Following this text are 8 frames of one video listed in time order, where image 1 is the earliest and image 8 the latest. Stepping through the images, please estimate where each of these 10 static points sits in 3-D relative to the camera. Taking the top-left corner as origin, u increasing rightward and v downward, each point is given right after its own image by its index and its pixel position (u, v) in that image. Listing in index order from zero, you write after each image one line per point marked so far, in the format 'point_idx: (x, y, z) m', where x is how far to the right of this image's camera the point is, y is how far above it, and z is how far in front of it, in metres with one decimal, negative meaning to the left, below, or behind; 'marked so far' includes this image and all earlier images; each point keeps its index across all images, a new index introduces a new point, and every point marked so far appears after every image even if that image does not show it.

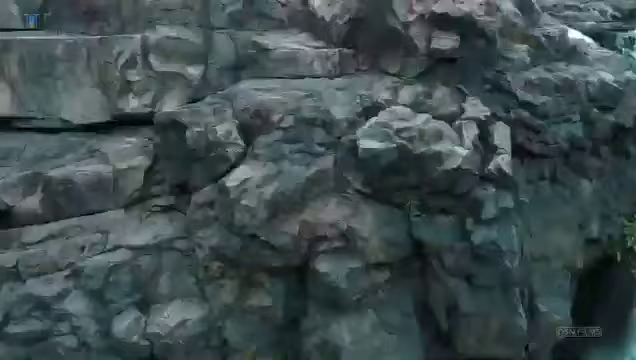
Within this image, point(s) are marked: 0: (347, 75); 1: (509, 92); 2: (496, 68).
0: (+0.9, +3.2, +4.7) m
1: (+5.8, +2.6, +4.6) m
2: (+5.5, +3.4, +4.6) m
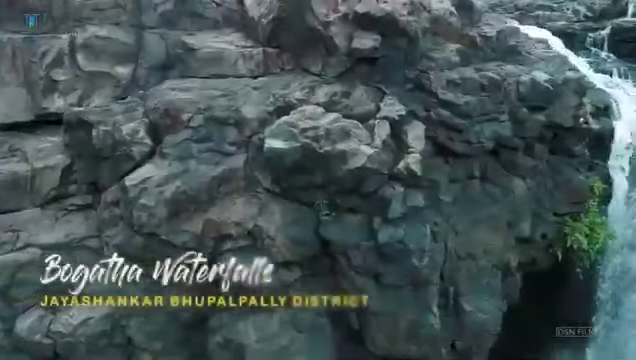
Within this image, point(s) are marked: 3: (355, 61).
0: (-1.4, +3.3, +4.7) m
1: (+3.4, +2.7, +4.6) m
2: (+3.1, +3.4, +4.7) m
3: (+1.1, +3.6, +4.5) m
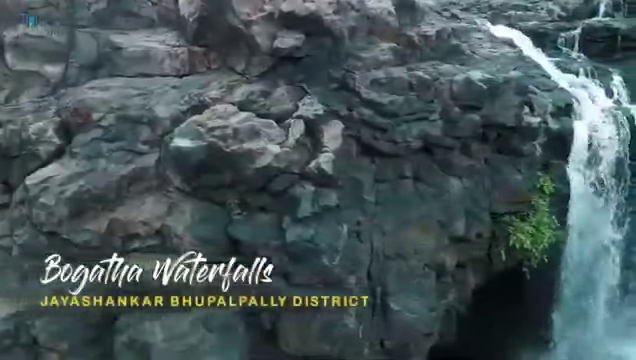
0: (-3.8, +3.3, +4.7) m
1: (+1.1, +2.7, +4.6) m
2: (+0.8, +3.5, +4.6) m
3: (-1.2, +3.6, +4.5) m
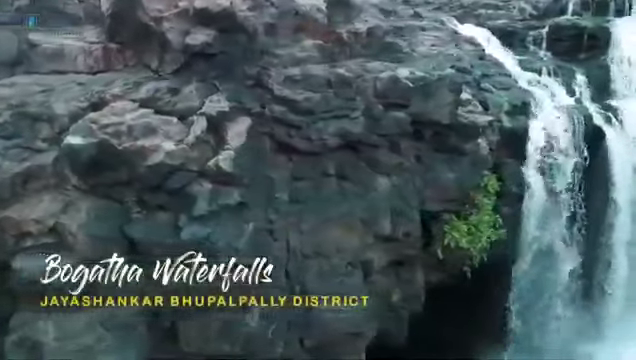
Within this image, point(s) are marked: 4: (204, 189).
0: (-6.4, +3.3, +4.7) m
1: (-1.5, +2.7, +4.5) m
2: (-1.8, +3.5, +4.6) m
3: (-3.8, +3.6, +4.5) m
4: (-2.9, -0.2, +3.9) m
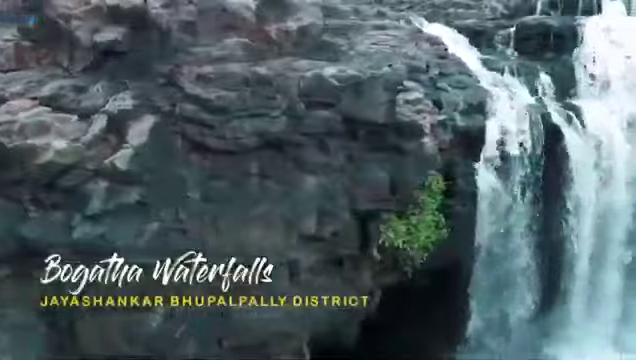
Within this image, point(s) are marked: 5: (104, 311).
0: (-9.0, +3.4, +4.6) m
1: (-4.1, +2.8, +4.5) m
2: (-4.4, +3.5, +4.6) m
3: (-6.4, +3.7, +4.4) m
4: (-5.5, -0.2, +3.9) m
5: (-5.5, -3.4, +4.0) m
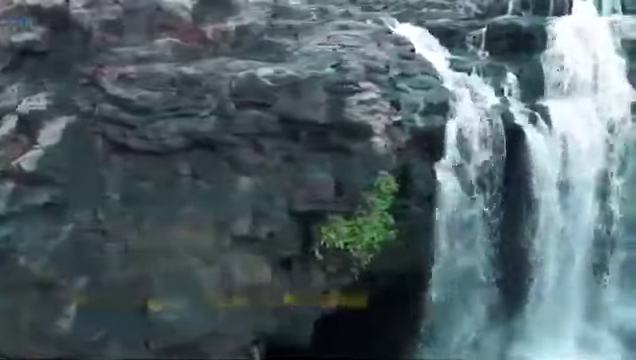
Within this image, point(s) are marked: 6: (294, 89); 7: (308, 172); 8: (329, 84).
0: (-11.2, +3.4, +4.6) m
1: (-6.3, +2.7, +4.5) m
2: (-6.6, +3.5, +4.5) m
3: (-8.6, +3.6, +4.4) m
4: (-7.7, -0.2, +3.8) m
5: (-7.8, -3.5, +4.0) m
6: (-0.8, +3.1, +5.3) m
7: (-0.4, +0.3, +5.7) m
8: (+0.5, +3.6, +5.8) m
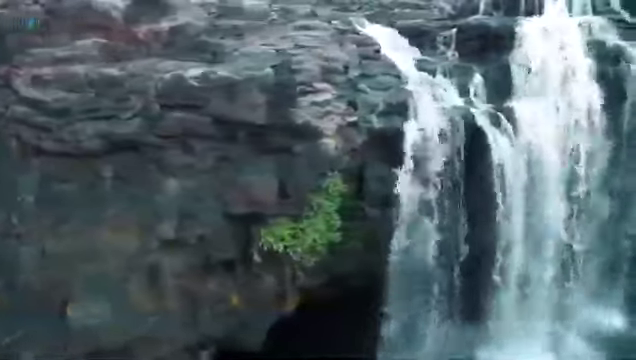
0: (-13.4, +3.3, +4.6) m
1: (-8.5, +2.7, +4.4) m
2: (-8.8, +3.5, +4.5) m
3: (-10.8, +3.6, +4.4) m
4: (-10.0, -0.3, +3.8) m
5: (-10.0, -3.5, +3.9) m
6: (-3.0, +3.1, +5.2) m
7: (-2.6, +0.3, +5.6) m
8: (-1.7, +3.5, +5.7) m
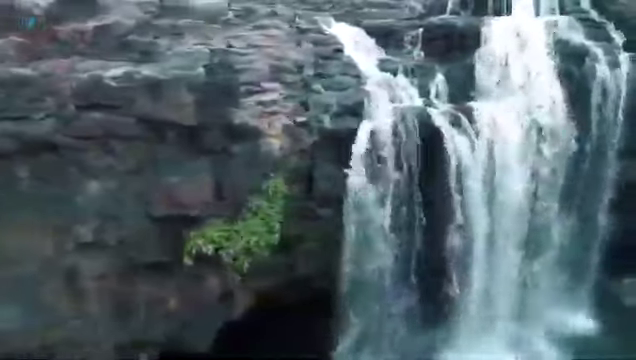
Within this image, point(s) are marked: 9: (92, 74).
0: (-15.7, +3.3, +4.5) m
1: (-10.8, +2.7, +4.4) m
2: (-11.1, +3.4, +4.4) m
3: (-13.1, +3.6, +4.3) m
4: (-12.2, -0.3, +3.7) m
5: (-12.3, -3.5, +3.9) m
6: (-5.3, +3.1, +5.2) m
7: (-4.9, +0.2, +5.6) m
8: (-4.0, +3.5, +5.7) m
9: (-6.9, +3.6, +5.1) m
